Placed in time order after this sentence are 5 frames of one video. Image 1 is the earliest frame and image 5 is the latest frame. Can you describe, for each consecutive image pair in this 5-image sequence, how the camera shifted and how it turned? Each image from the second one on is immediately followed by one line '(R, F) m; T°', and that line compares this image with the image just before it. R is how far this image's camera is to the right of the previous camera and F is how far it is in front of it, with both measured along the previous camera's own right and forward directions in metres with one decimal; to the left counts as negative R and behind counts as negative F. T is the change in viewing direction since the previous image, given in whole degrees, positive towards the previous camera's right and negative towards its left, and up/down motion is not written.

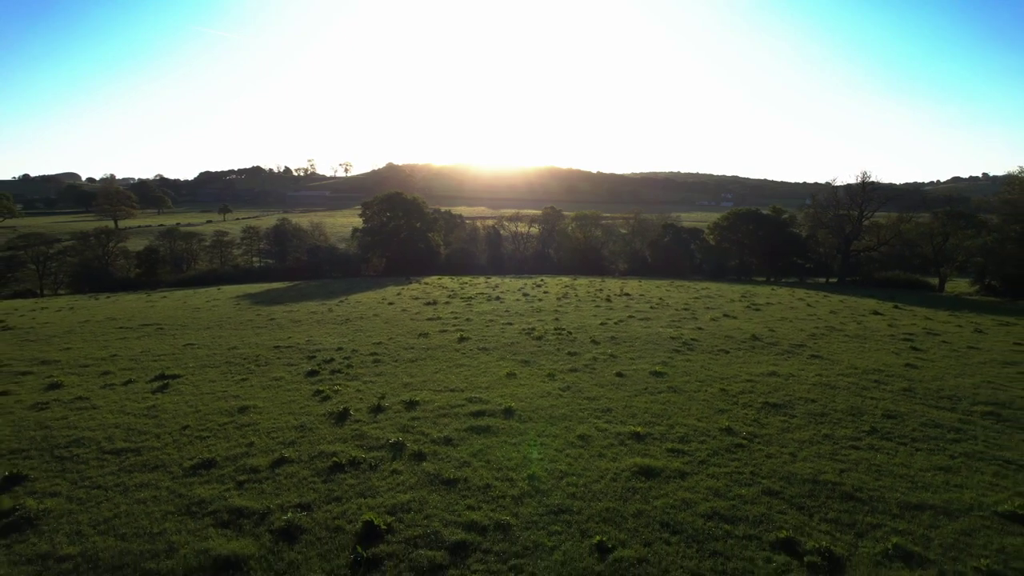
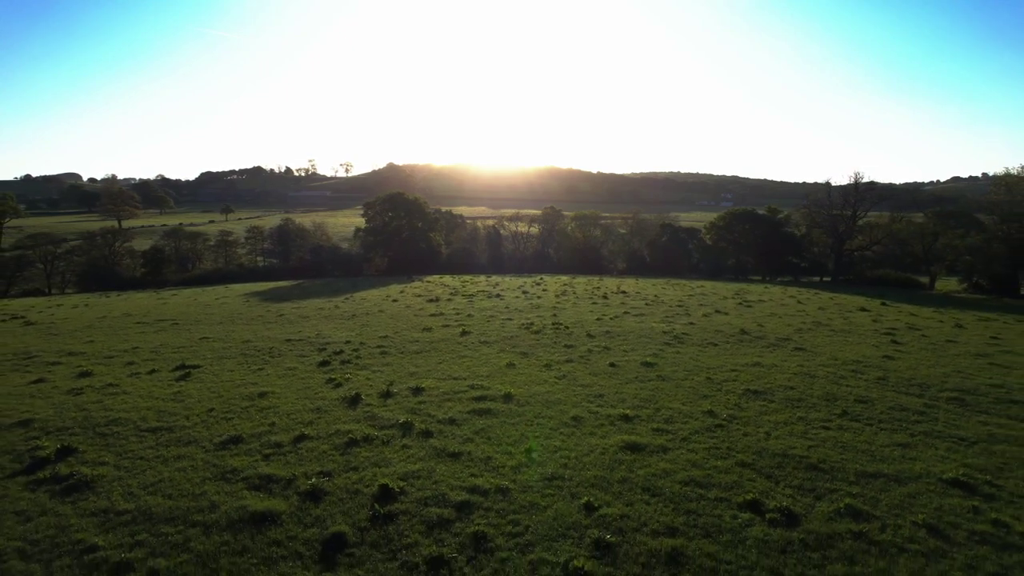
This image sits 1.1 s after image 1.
(0.0, -1.5) m; 0°
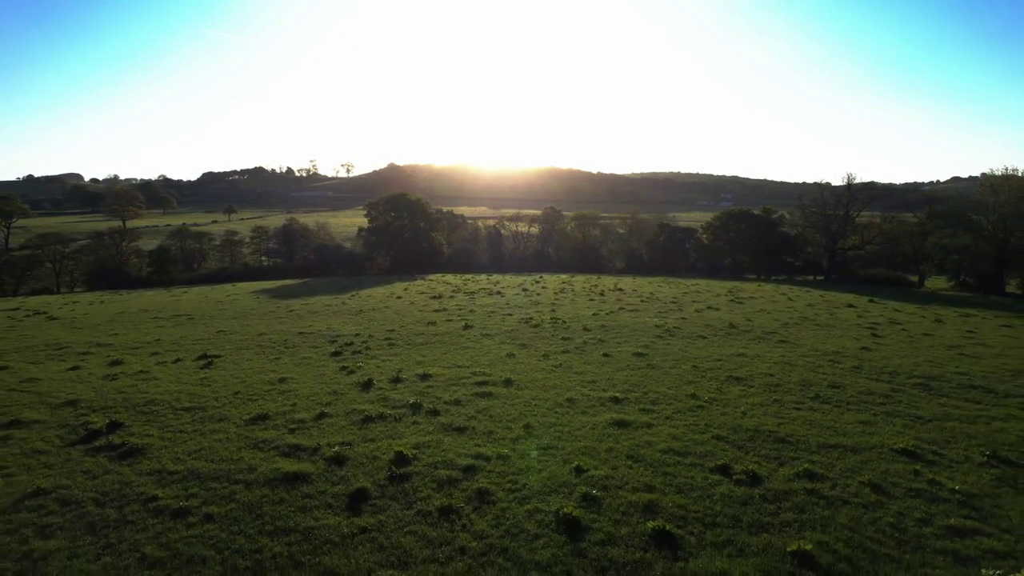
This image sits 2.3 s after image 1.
(0.0, -1.7) m; 0°
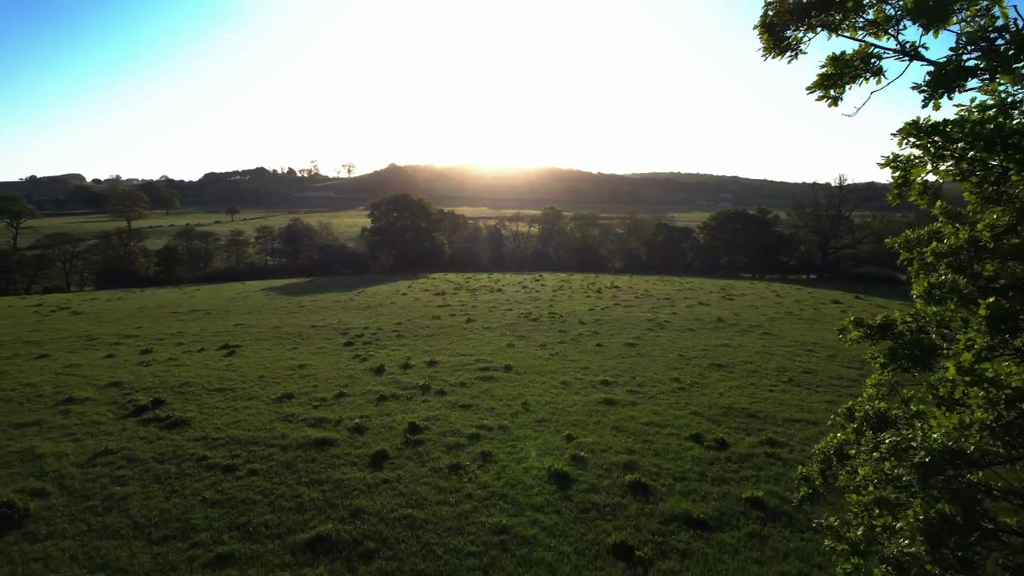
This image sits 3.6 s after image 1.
(0.0, -1.9) m; 0°
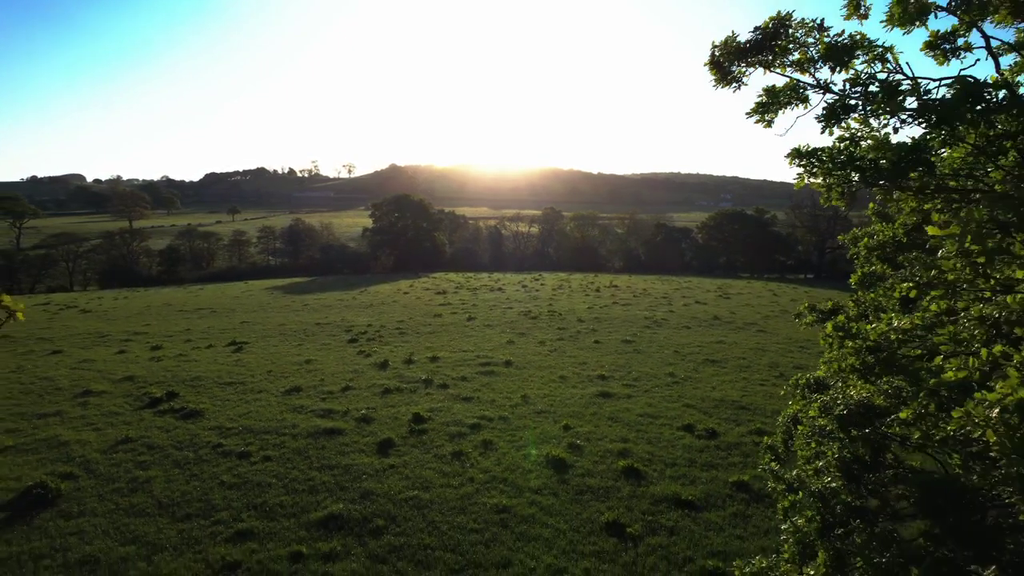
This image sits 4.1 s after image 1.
(0.0, -0.7) m; 0°
